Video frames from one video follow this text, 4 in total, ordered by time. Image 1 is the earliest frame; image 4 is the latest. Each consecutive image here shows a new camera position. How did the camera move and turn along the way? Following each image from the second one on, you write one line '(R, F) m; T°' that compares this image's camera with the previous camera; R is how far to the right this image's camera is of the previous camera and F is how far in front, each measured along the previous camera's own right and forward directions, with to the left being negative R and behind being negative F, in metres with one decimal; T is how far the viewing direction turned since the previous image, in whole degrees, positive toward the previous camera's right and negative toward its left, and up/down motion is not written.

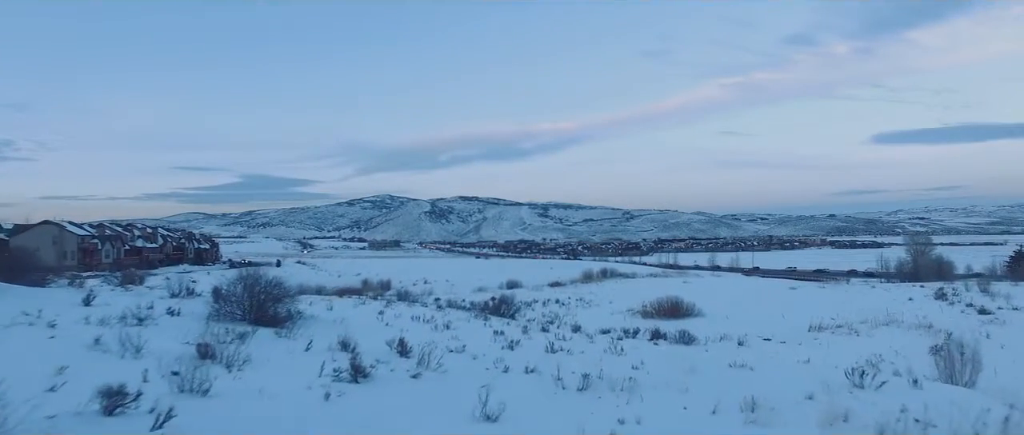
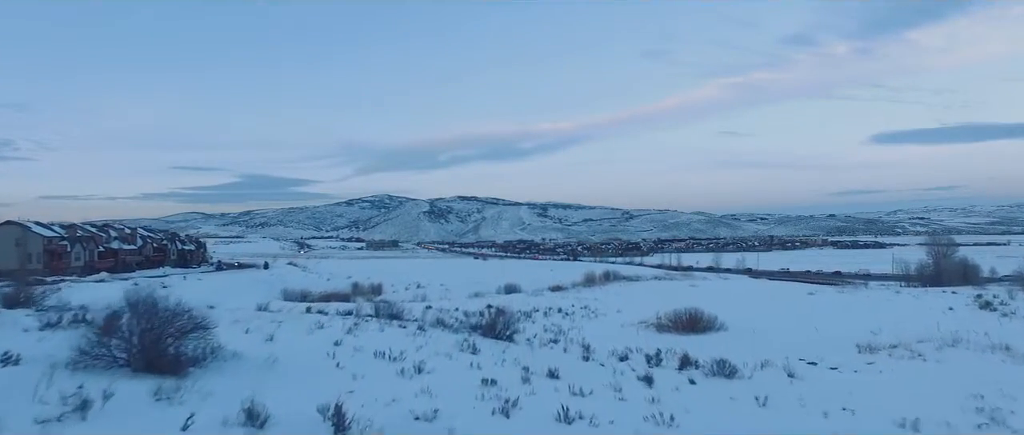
(0.0, +2.1) m; 0°
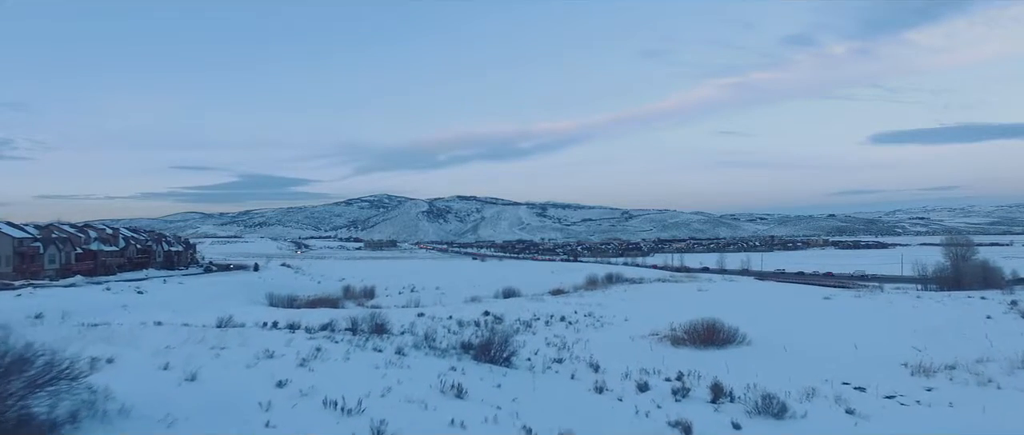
(0.0, +1.6) m; 0°
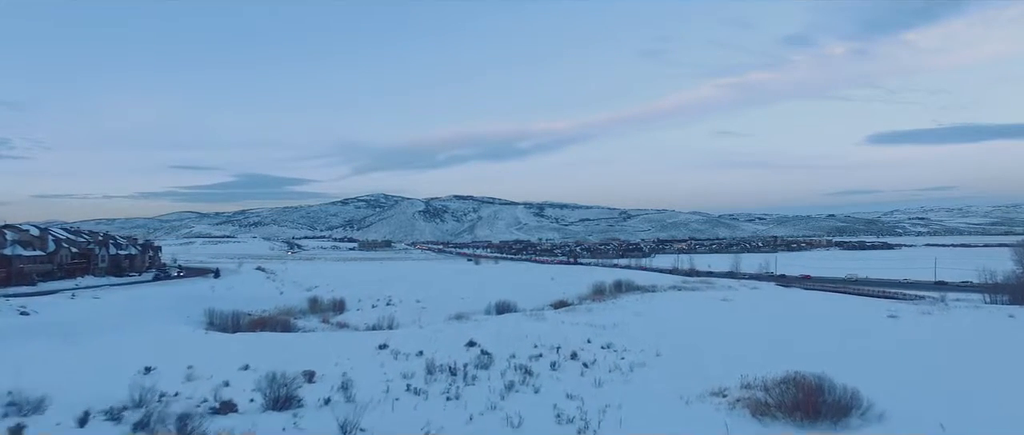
(+0.1, +5.3) m; 0°
